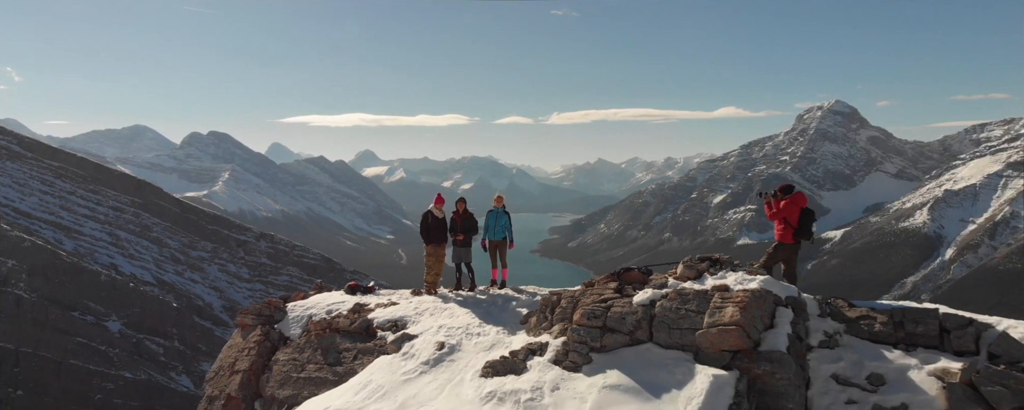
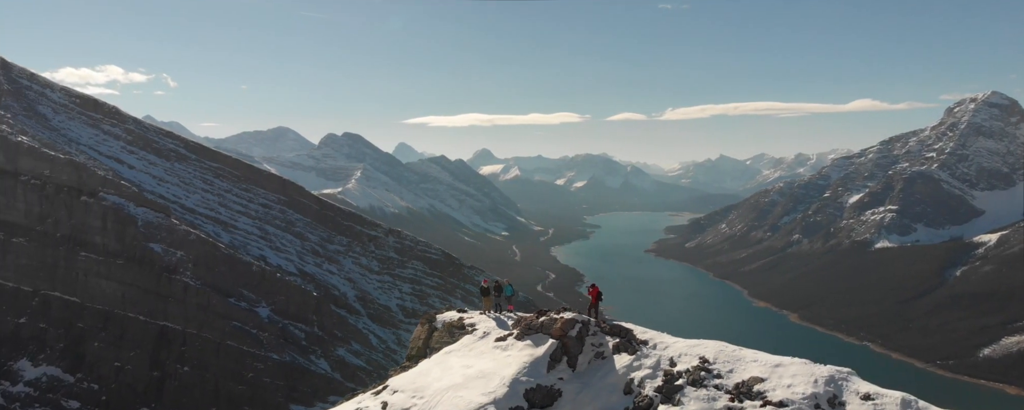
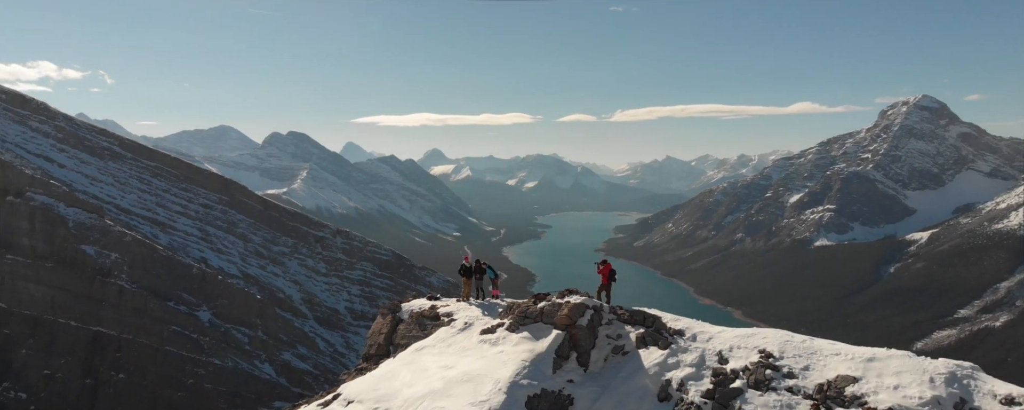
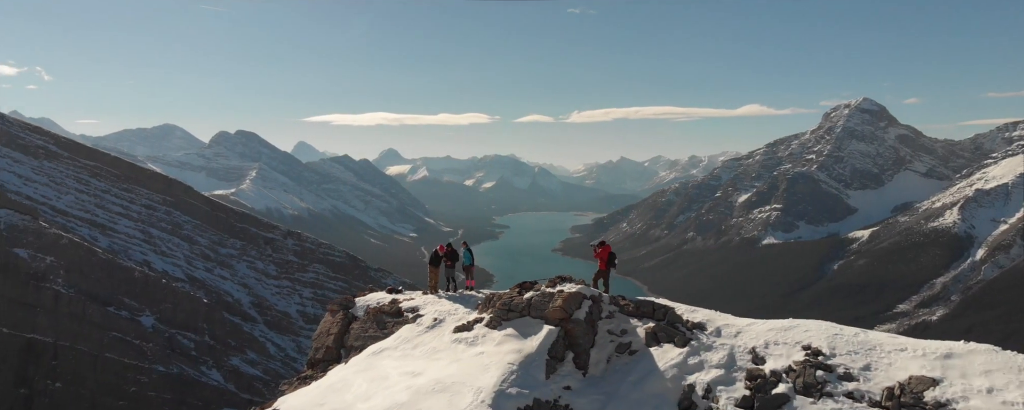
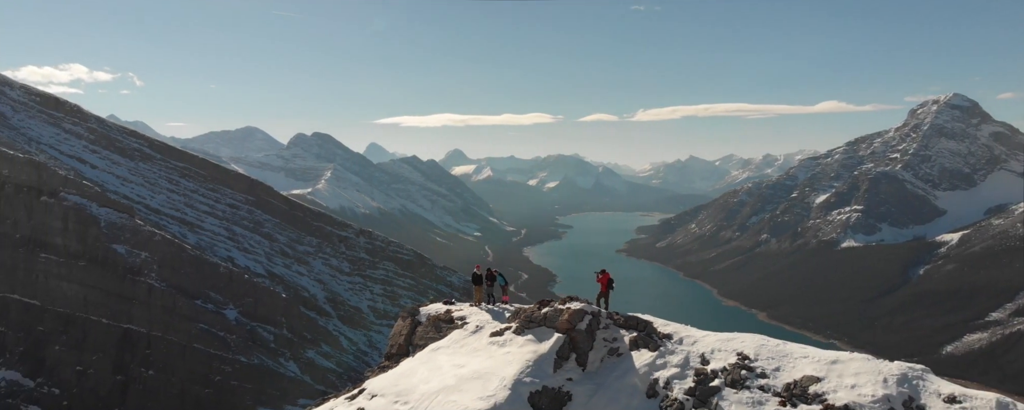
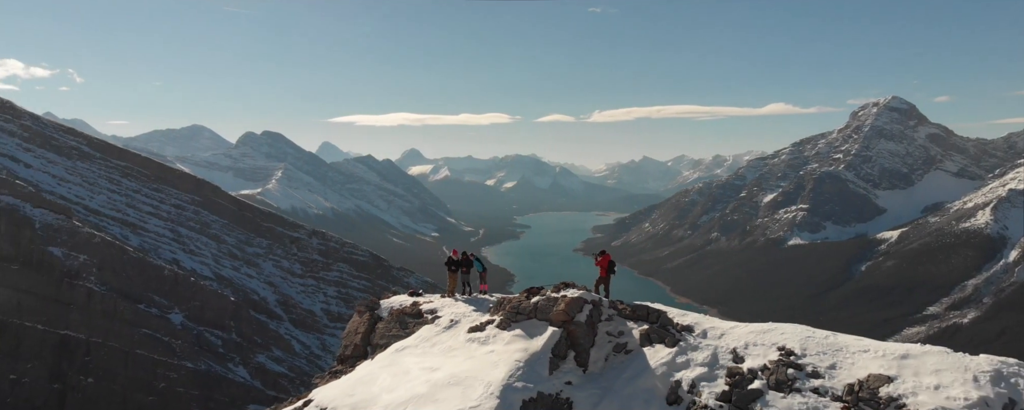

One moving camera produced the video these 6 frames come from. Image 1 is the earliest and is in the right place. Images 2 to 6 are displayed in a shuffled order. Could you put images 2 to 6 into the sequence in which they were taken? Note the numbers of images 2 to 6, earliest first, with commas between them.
4, 6, 3, 5, 2
